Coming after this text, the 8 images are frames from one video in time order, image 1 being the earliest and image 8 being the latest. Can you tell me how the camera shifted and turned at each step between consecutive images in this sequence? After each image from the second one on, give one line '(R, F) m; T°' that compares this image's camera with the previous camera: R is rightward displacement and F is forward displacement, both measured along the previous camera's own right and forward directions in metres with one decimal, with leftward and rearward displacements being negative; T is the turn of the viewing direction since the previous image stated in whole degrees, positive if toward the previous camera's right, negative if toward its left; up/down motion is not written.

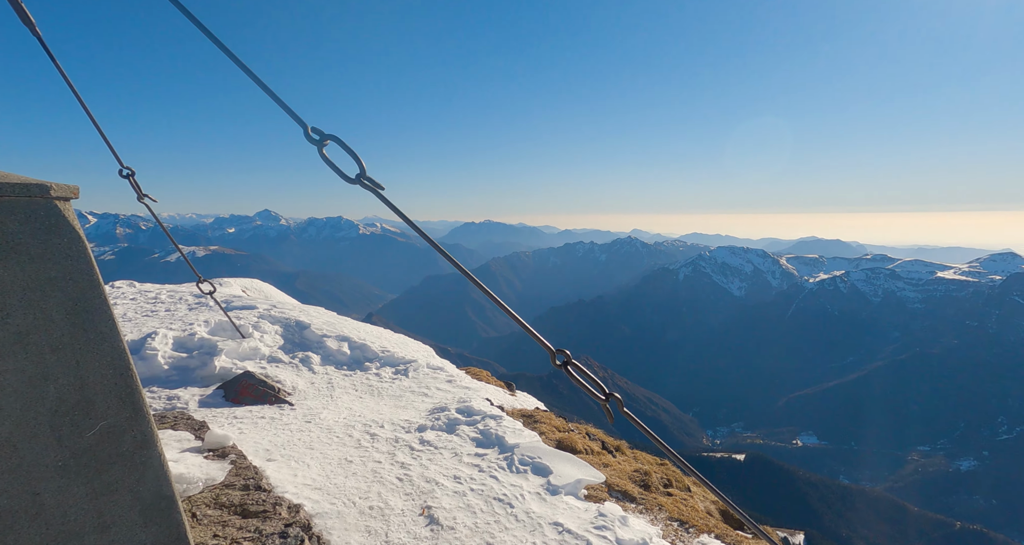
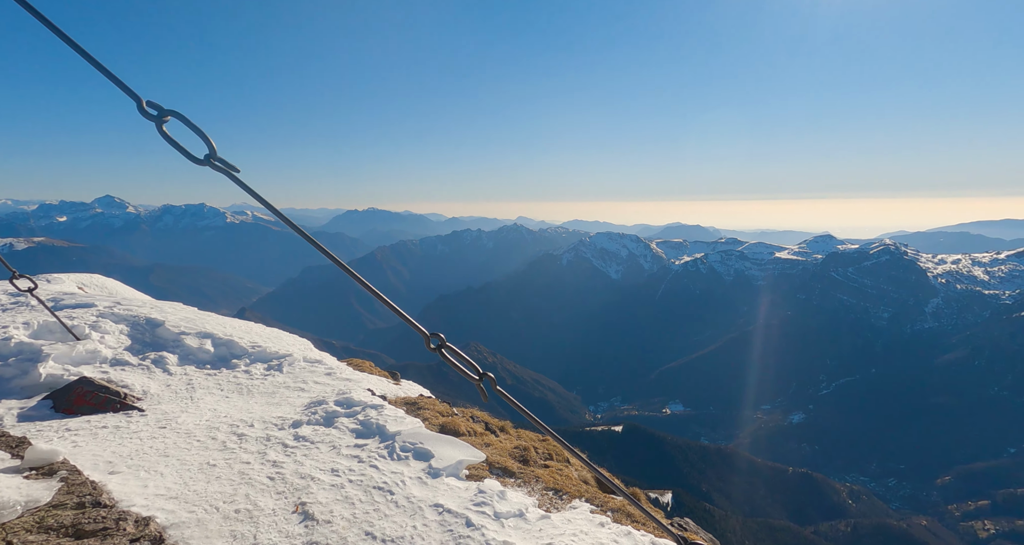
(+0.3, -0.1) m; +12°
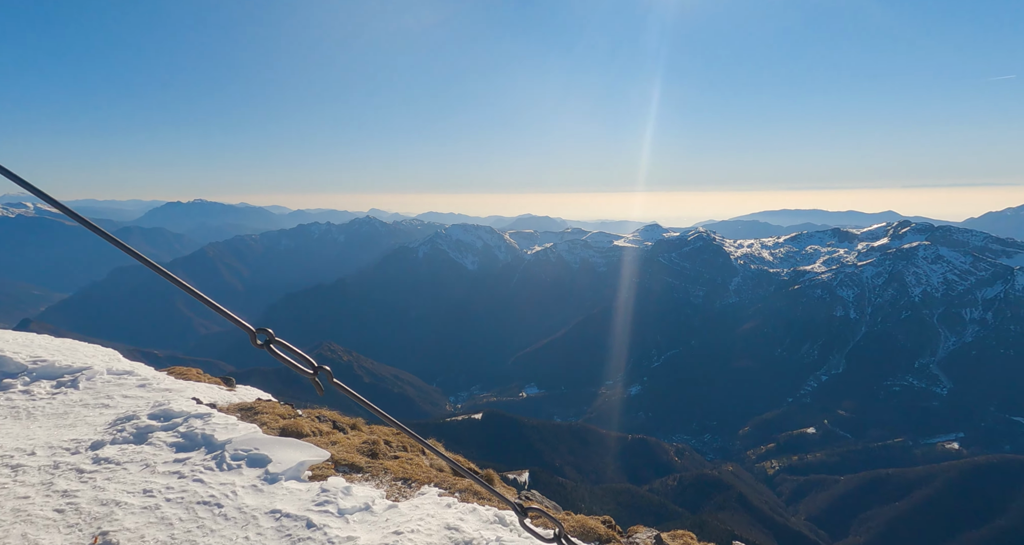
(+0.4, +0.1) m; +15°
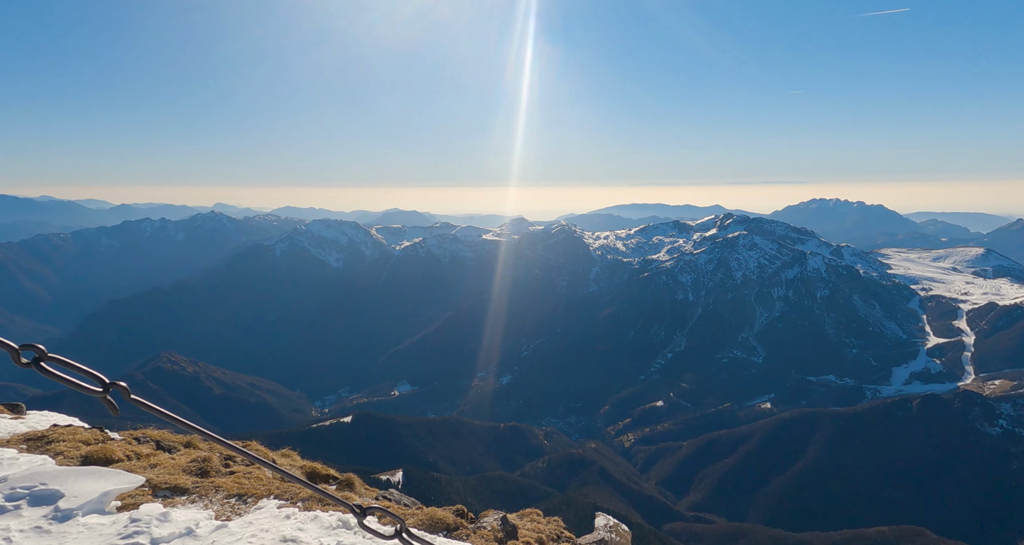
(+0.7, +0.5) m; +14°
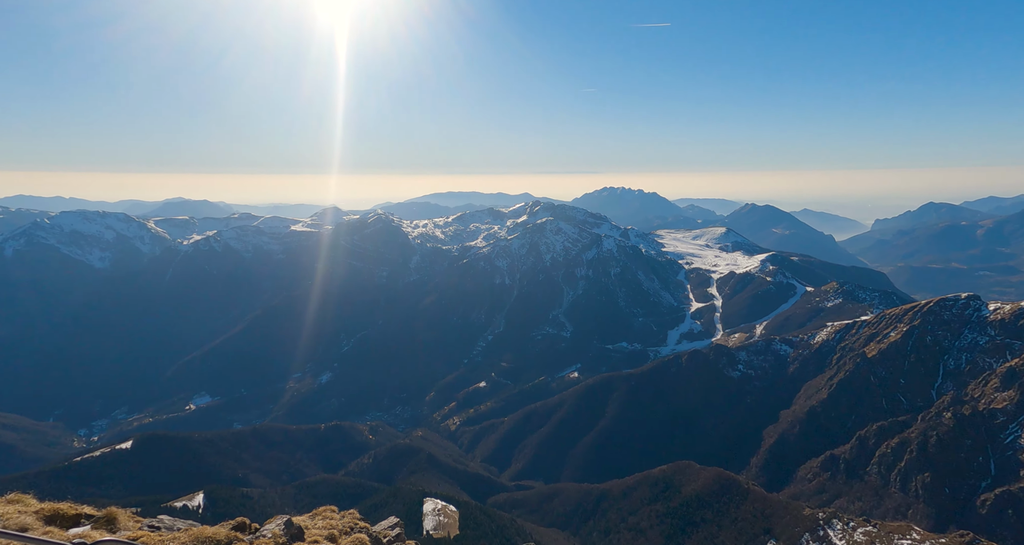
(+0.9, +1.4) m; +19°
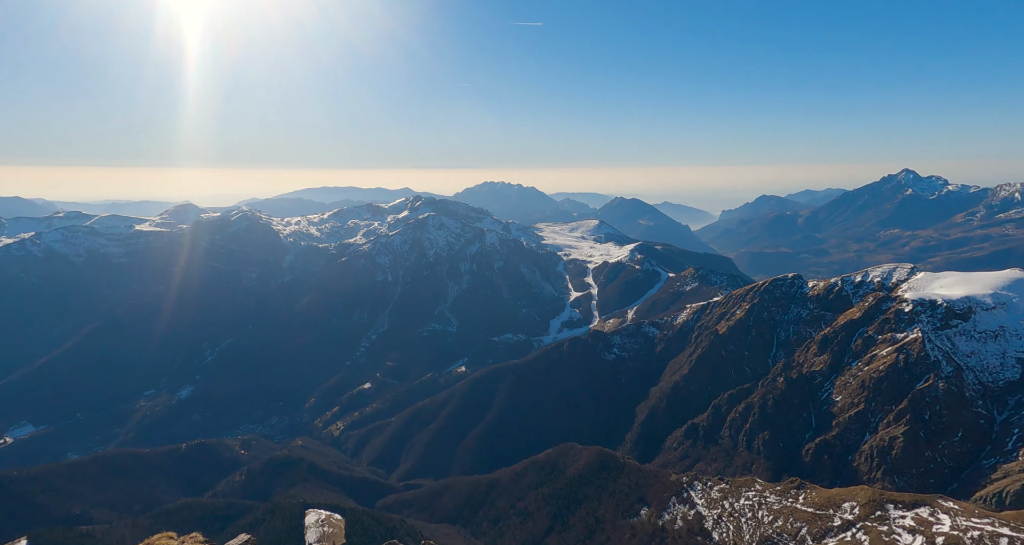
(+1.2, -2.2) m; +12°
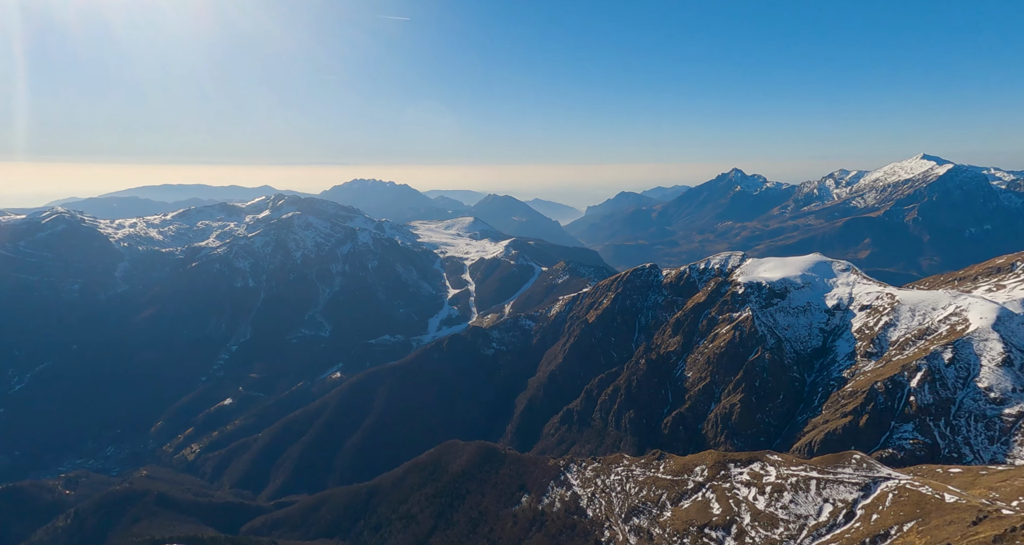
(+1.1, -3.0) m; +13°
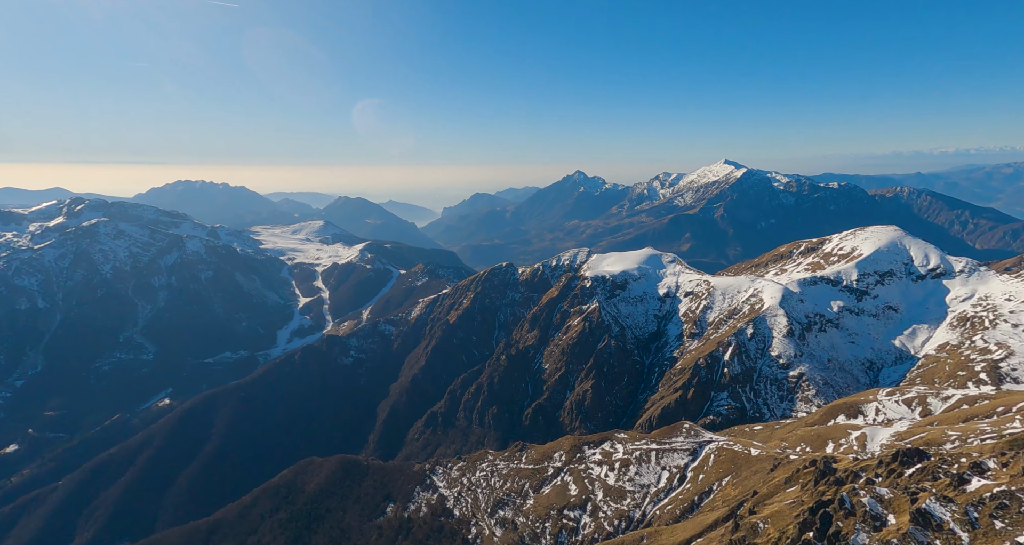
(+0.8, -1.7) m; +14°
